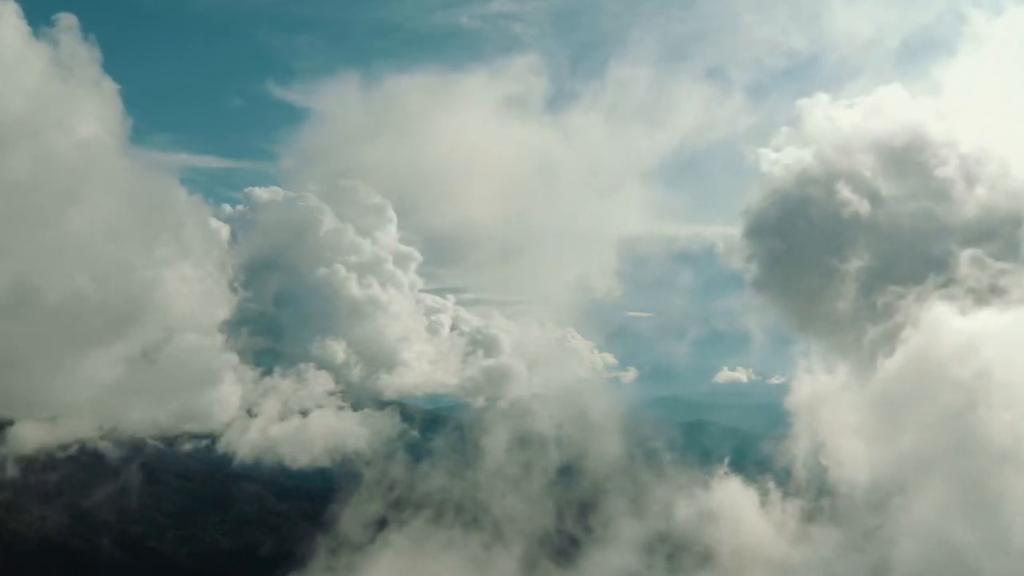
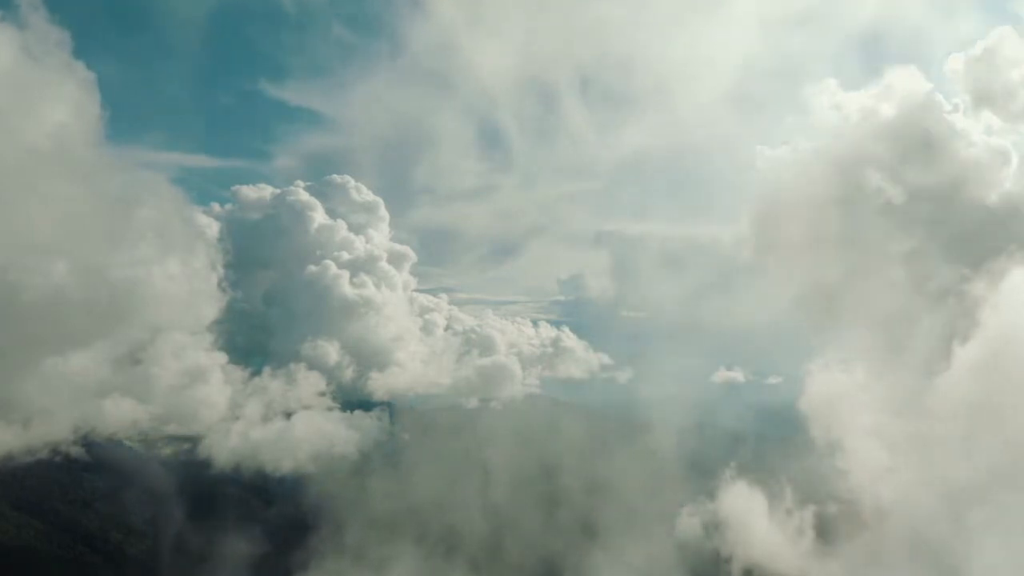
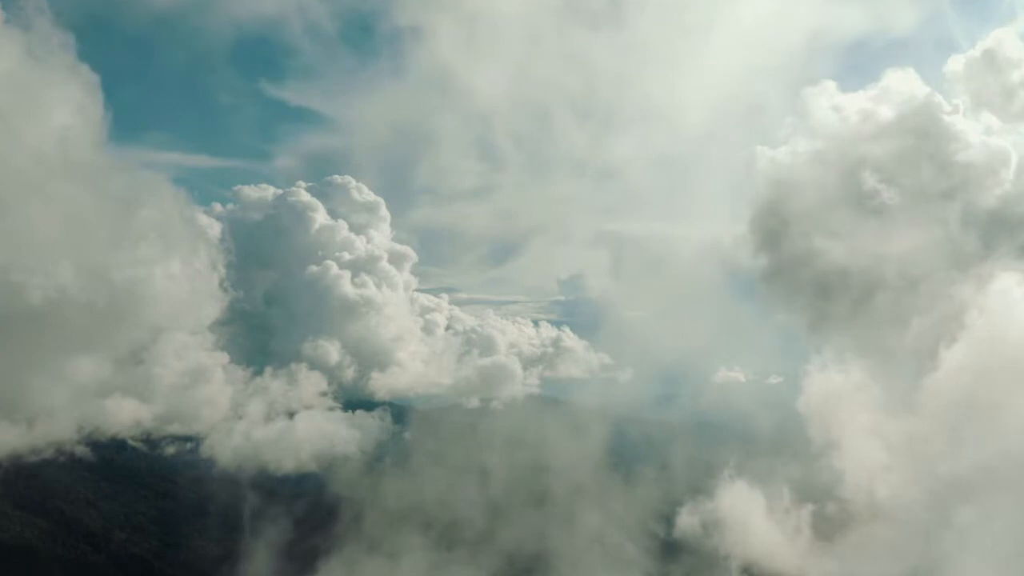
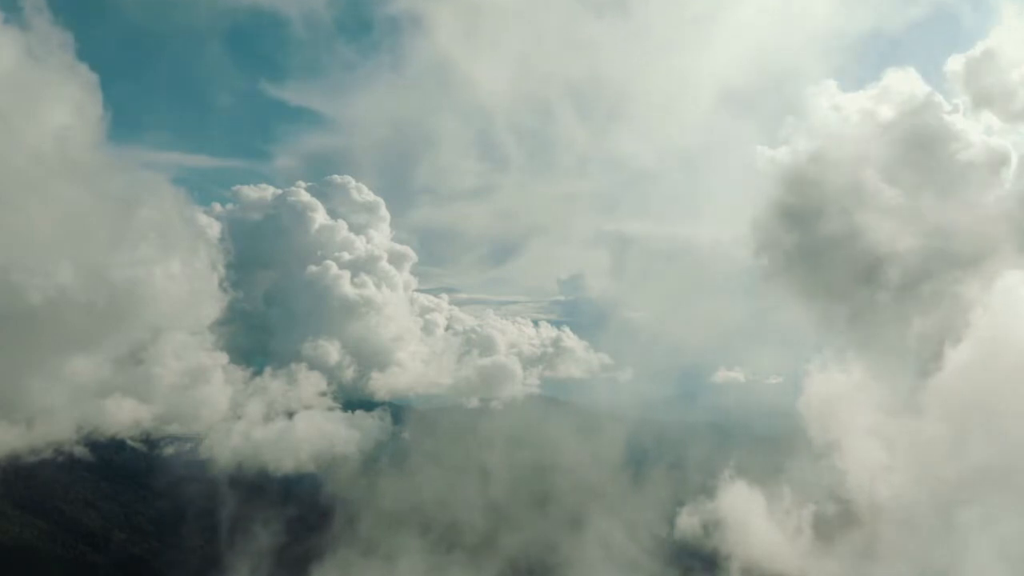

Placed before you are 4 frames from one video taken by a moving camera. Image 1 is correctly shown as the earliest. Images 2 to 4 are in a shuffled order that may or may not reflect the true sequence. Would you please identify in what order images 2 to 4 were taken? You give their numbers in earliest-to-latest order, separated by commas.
3, 4, 2
